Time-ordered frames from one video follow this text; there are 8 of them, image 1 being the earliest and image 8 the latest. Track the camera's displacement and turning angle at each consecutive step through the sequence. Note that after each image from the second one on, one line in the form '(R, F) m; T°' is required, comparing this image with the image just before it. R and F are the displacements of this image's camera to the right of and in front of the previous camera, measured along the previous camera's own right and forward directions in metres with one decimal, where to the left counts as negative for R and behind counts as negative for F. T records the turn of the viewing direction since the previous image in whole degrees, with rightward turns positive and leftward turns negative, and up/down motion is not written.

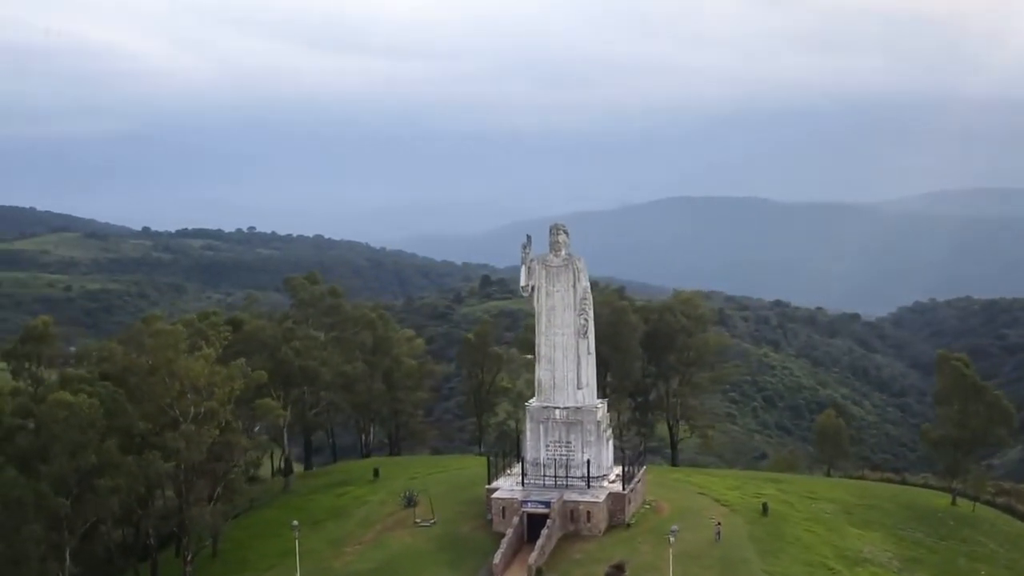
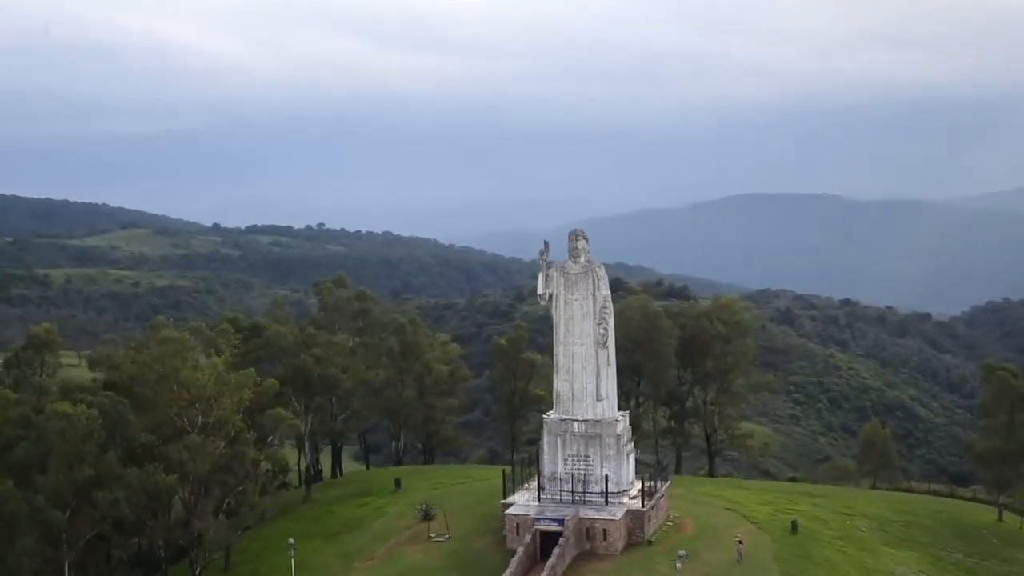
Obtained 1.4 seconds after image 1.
(+1.6, +1.3) m; -3°
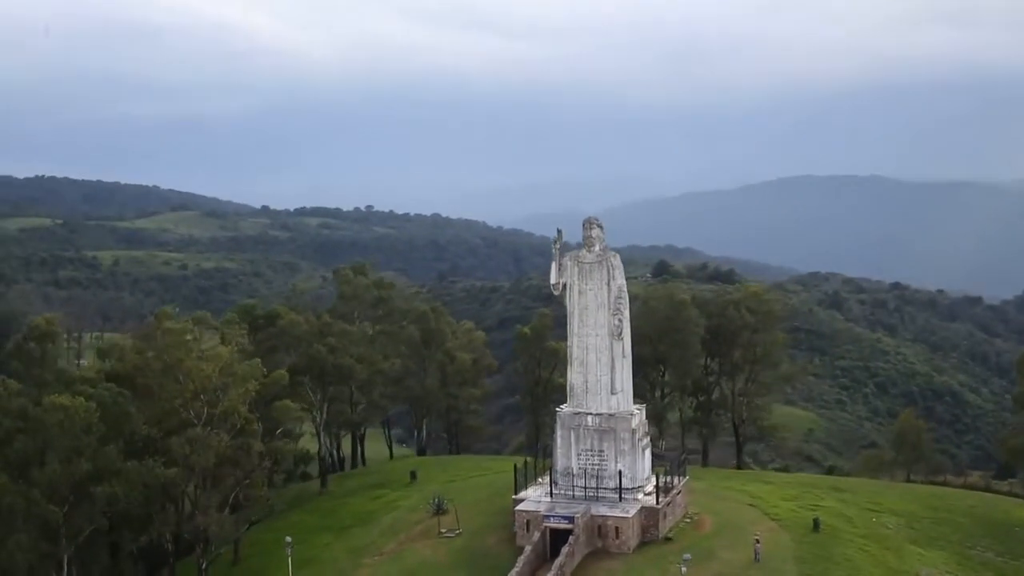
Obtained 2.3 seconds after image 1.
(+1.1, +1.1) m; -2°
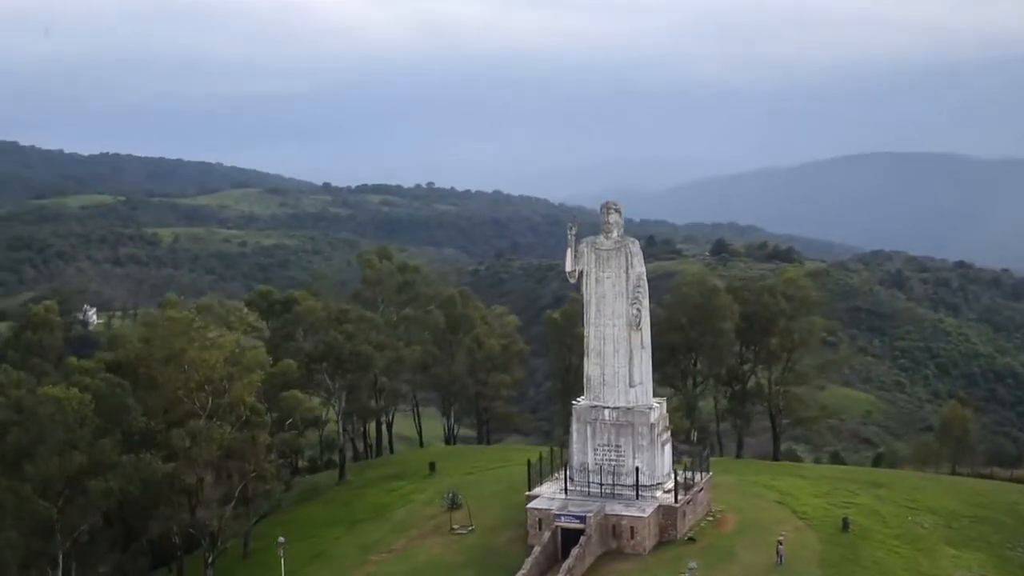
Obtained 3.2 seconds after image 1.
(+1.4, +1.5) m; -3°
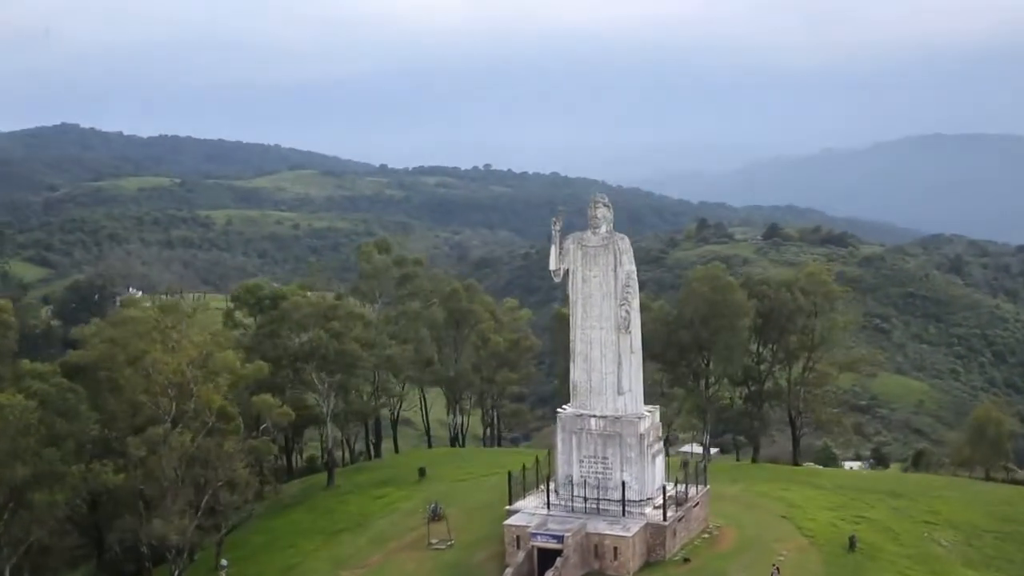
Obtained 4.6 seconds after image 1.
(+2.2, +2.3) m; -3°
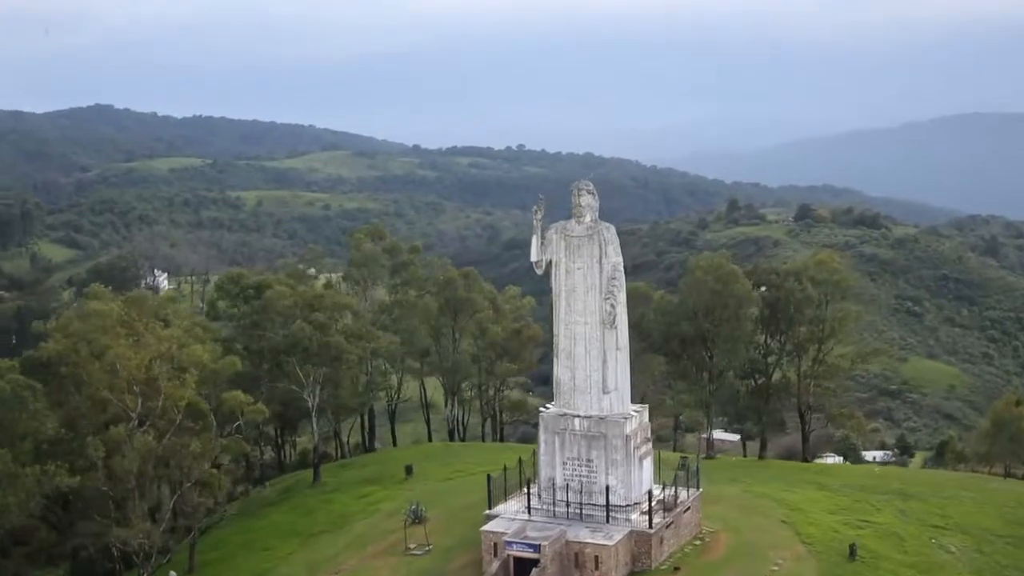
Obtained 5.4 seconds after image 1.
(+1.5, +1.7) m; -2°
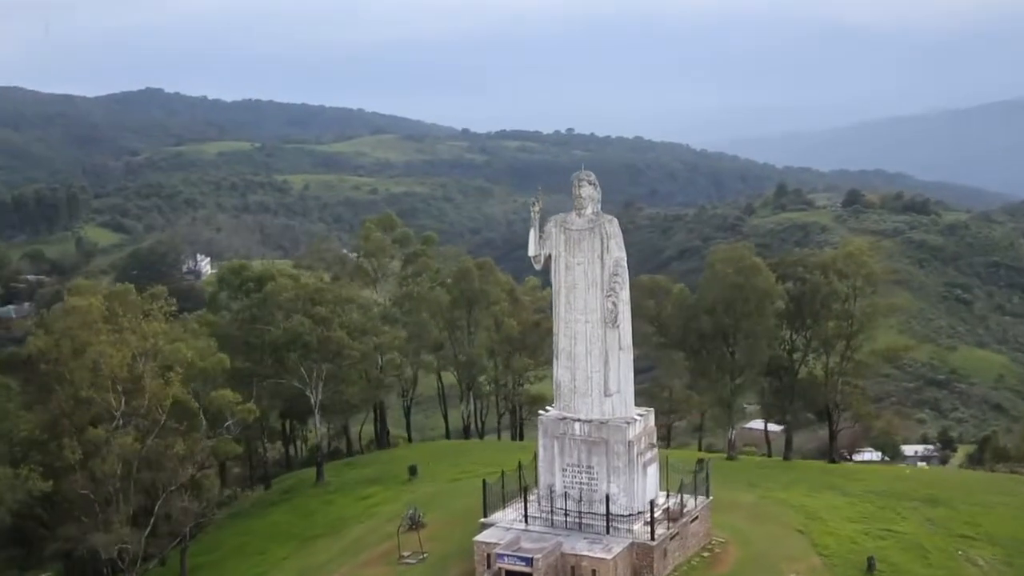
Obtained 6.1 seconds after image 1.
(+1.3, +1.7) m; -2°
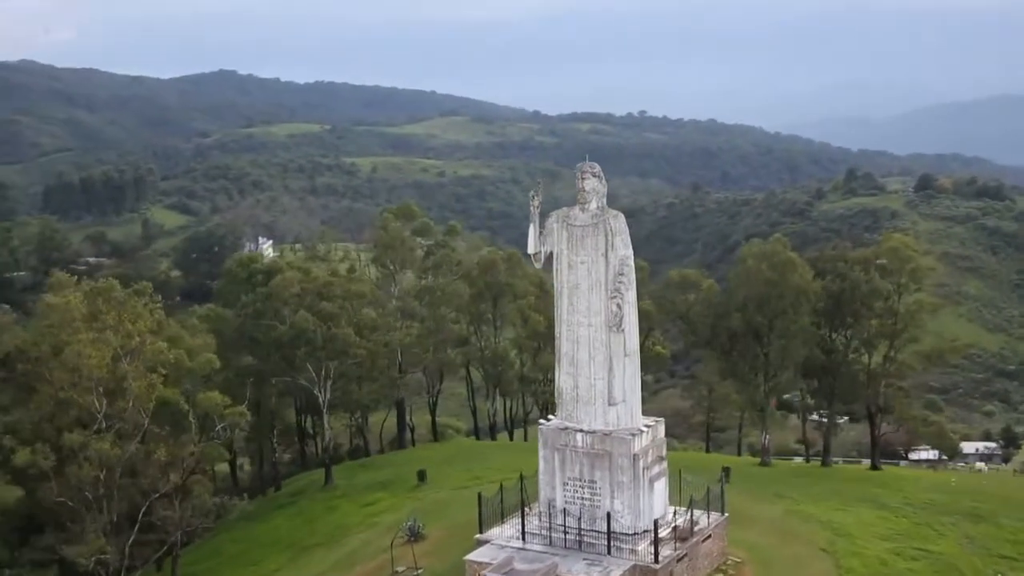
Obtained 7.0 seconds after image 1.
(+1.7, +2.0) m; -4°
